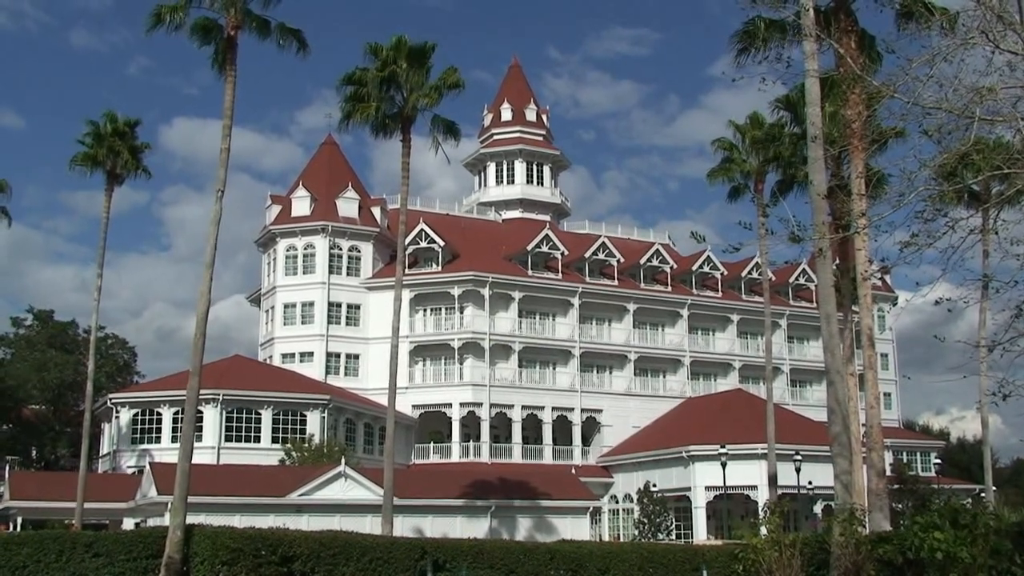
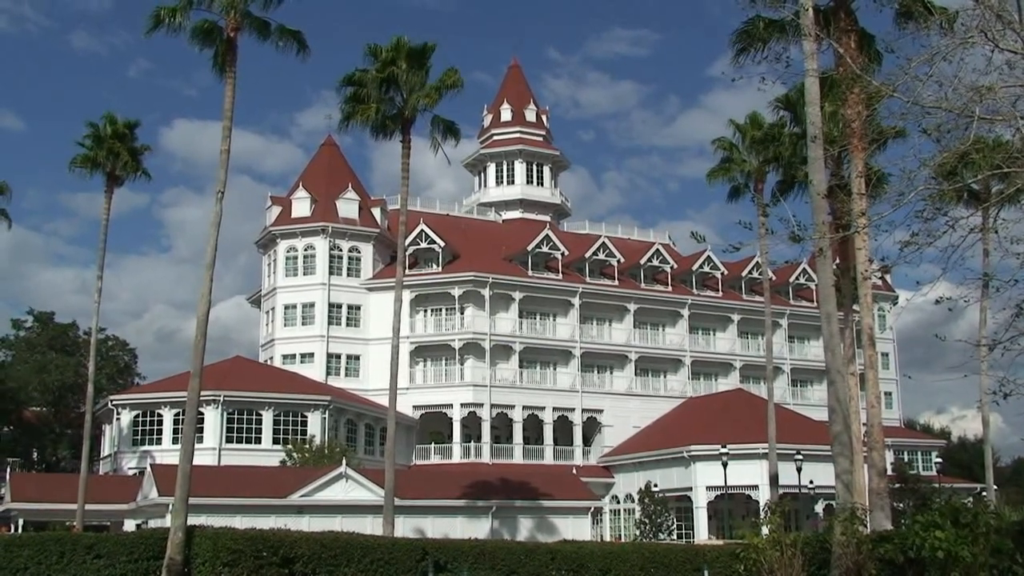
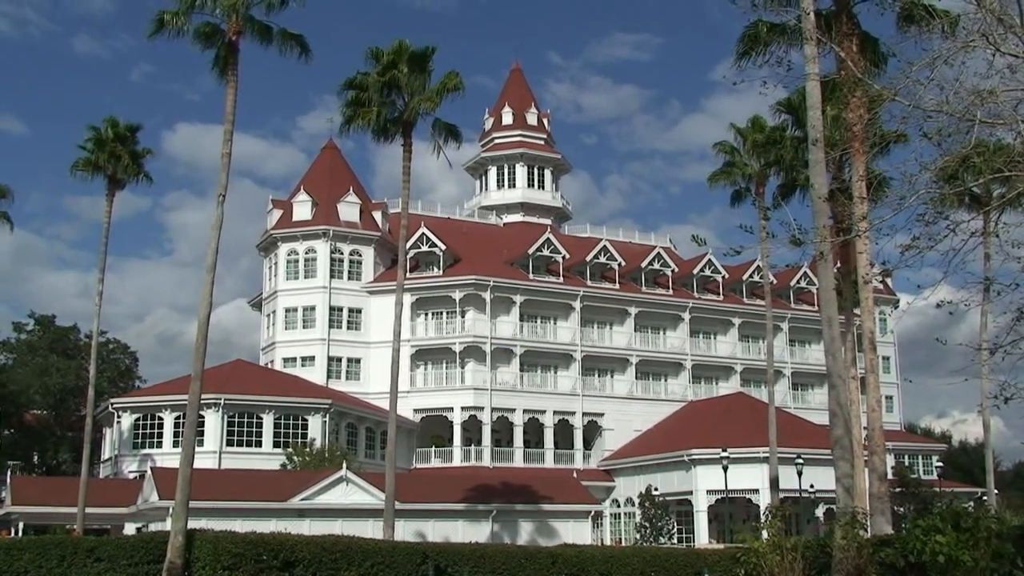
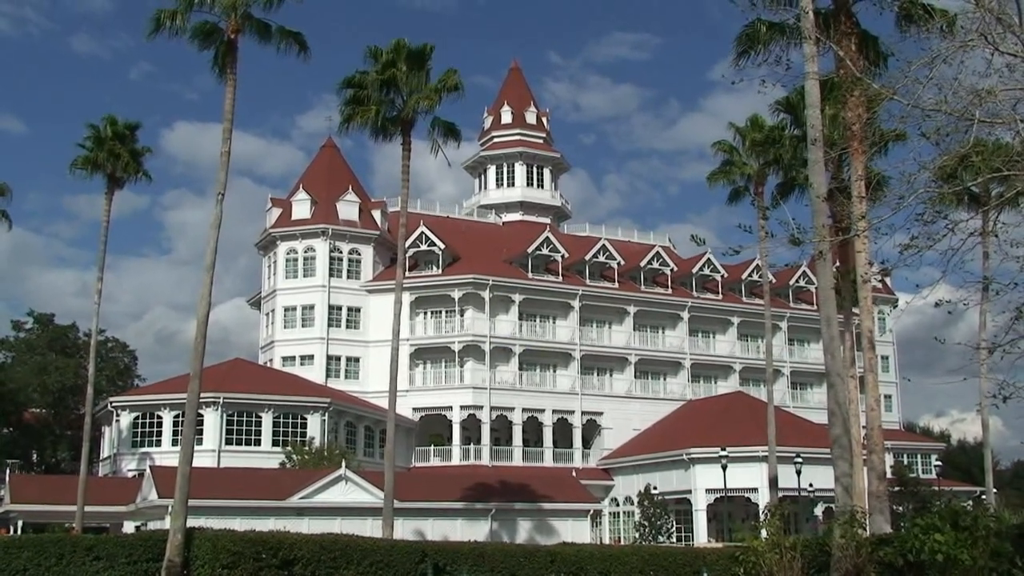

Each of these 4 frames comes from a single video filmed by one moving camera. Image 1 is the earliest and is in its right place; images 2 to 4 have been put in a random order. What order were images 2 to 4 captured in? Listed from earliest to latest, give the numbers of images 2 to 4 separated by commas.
2, 3, 4
